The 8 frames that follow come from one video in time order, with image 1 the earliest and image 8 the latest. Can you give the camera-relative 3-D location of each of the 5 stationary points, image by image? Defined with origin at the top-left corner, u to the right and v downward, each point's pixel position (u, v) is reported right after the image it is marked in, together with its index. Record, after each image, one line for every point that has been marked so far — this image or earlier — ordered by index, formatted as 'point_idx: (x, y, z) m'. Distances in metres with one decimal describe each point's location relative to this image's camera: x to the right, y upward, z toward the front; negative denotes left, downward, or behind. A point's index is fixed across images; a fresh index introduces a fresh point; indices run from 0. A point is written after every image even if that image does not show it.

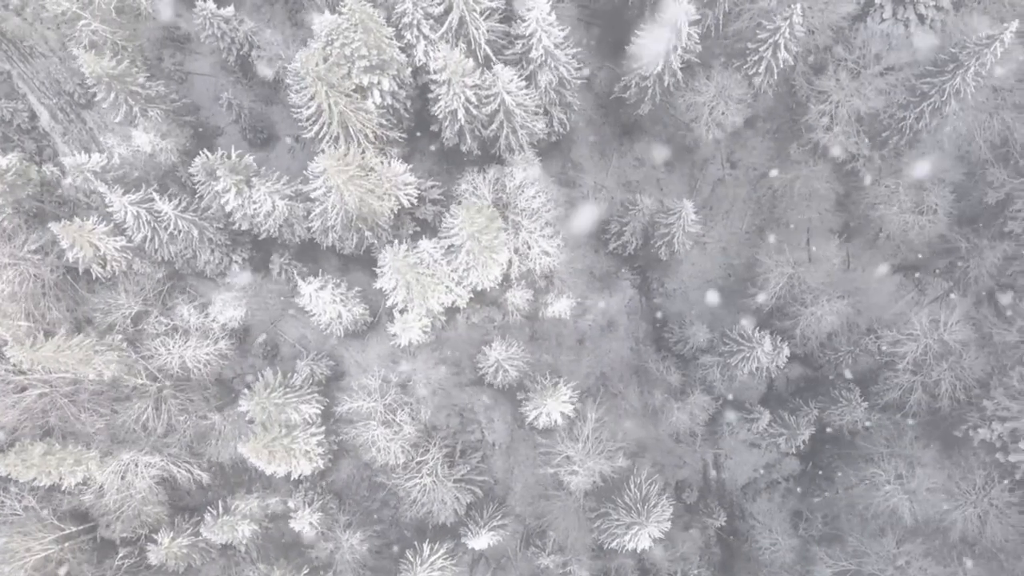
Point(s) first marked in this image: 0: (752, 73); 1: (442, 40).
0: (+7.4, +6.7, +19.2) m
1: (-2.0, +7.2, +18.0) m
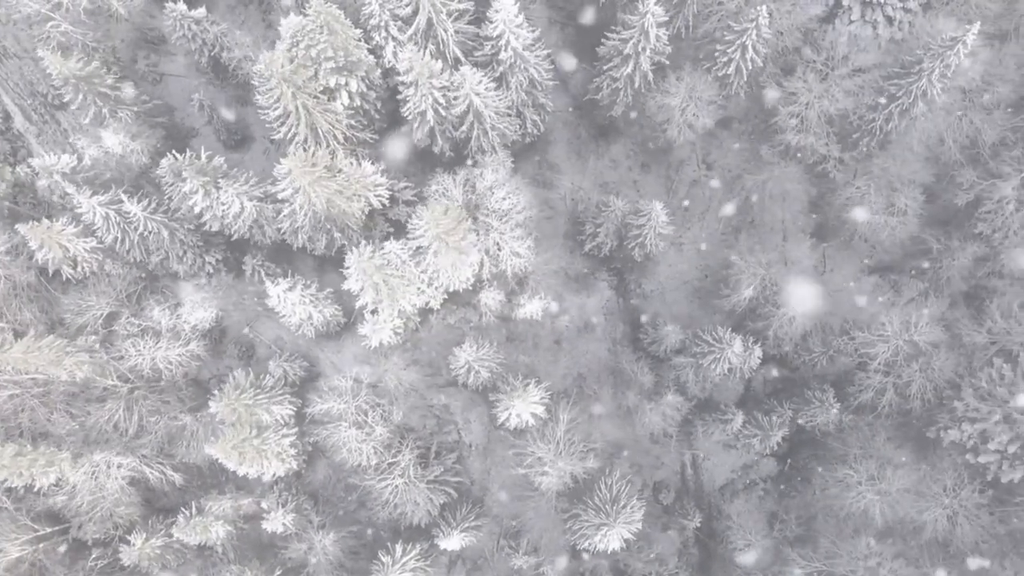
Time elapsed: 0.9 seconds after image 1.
0: (+6.5, +6.6, +19.2) m
1: (-3.0, +7.2, +18.0) m
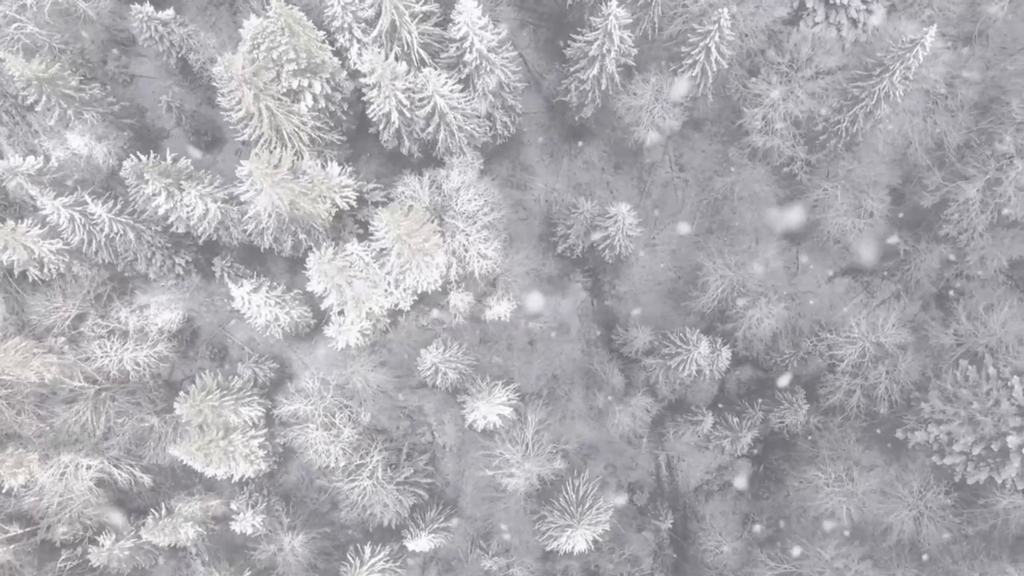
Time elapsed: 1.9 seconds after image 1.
0: (+5.5, +6.6, +19.2) m
1: (-4.0, +7.1, +18.0) m
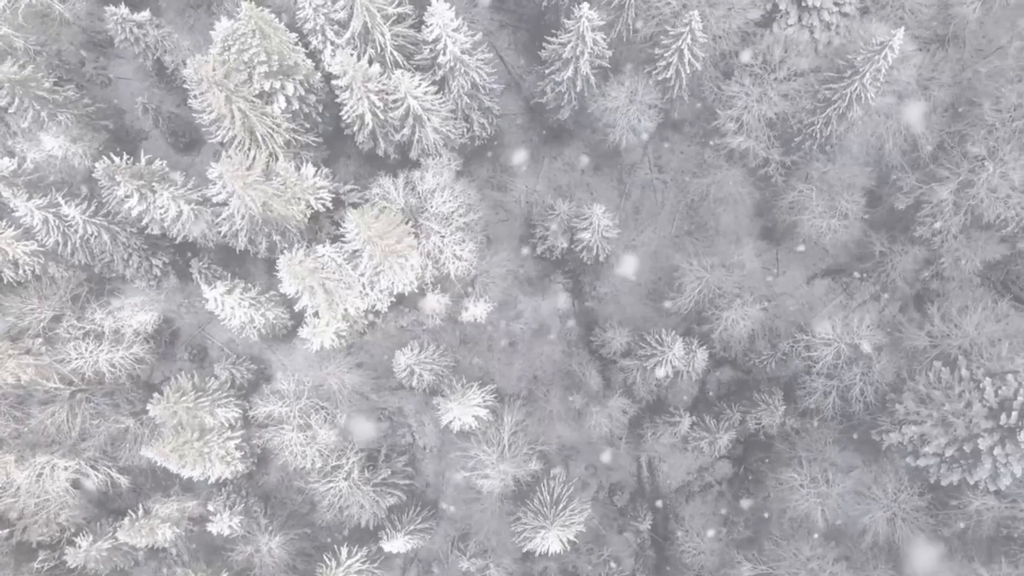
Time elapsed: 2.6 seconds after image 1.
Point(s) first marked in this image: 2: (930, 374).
0: (+4.7, +6.5, +19.3) m
1: (-4.8, +7.1, +18.0) m
2: (+12.9, -2.7, +19.0) m
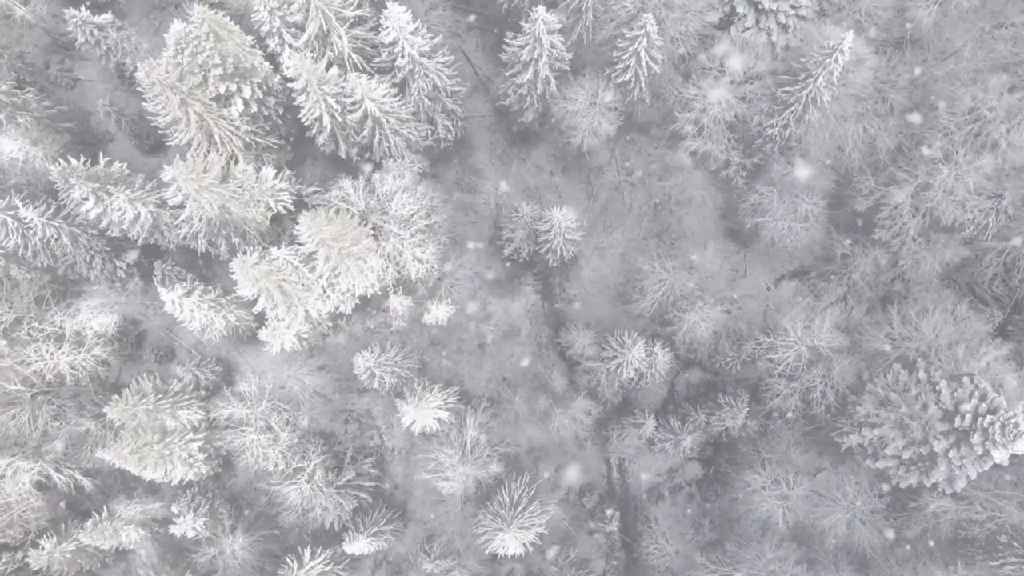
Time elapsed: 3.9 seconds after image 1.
0: (+3.4, +6.4, +19.3) m
1: (-6.1, +7.0, +18.0) m
2: (+11.6, -2.7, +19.0) m
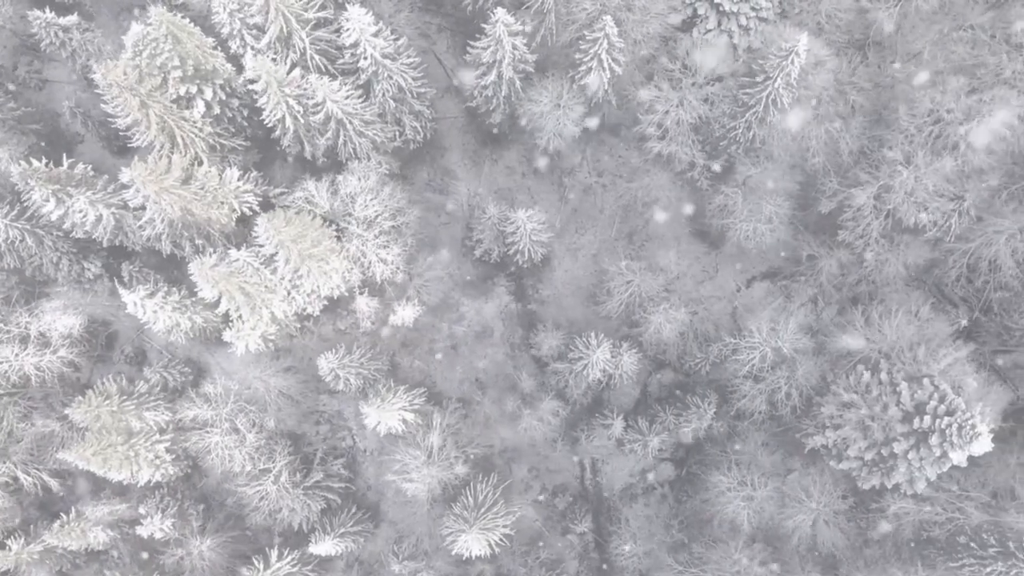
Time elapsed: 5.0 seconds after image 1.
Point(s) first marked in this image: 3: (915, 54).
0: (+2.3, +6.4, +19.3) m
1: (-7.2, +7.0, +18.1) m
2: (+10.5, -2.8, +19.0) m
3: (+12.9, +7.5, +19.8) m
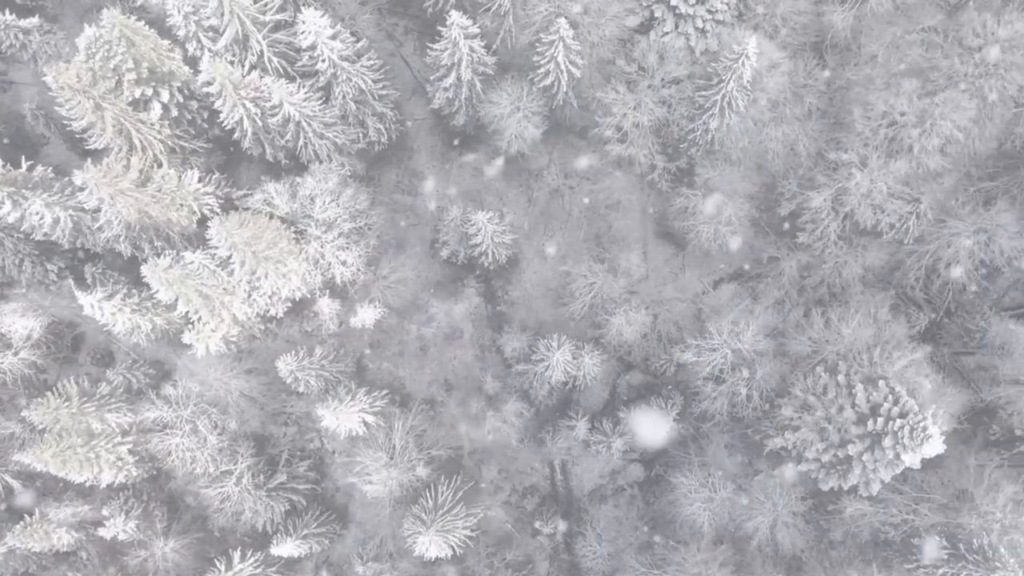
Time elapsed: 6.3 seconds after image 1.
0: (+1.0, +6.3, +19.3) m
1: (-8.5, +6.9, +18.1) m
2: (+9.2, -2.8, +19.1) m
3: (+11.6, +7.4, +19.8) m
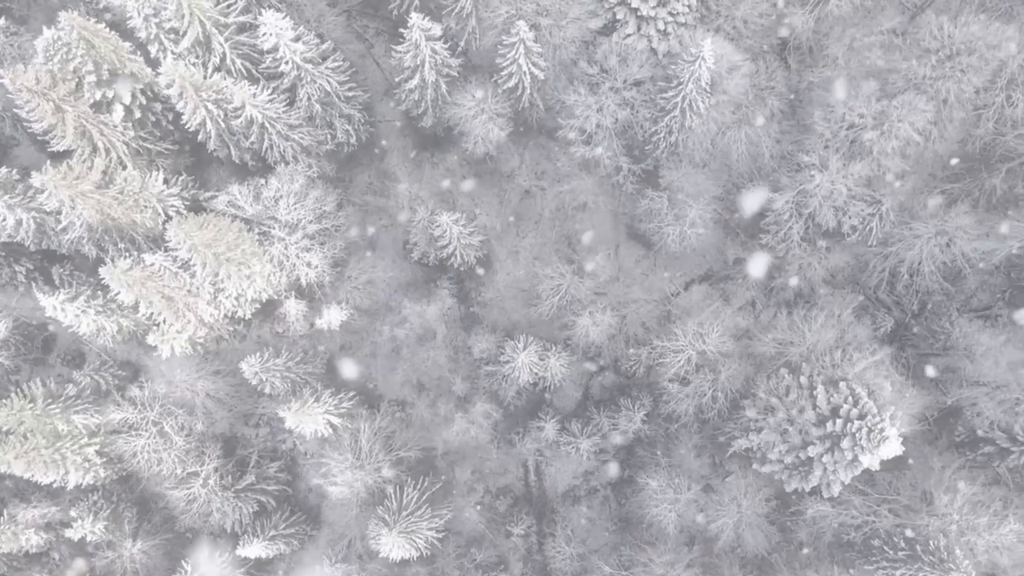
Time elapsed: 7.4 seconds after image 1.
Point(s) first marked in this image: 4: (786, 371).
0: (-0.1, +6.3, +19.4) m
1: (-9.6, +6.8, +18.1) m
2: (+8.1, -2.9, +19.1) m
3: (+10.5, +7.4, +19.9) m
4: (+8.6, -2.6, +19.3) m
